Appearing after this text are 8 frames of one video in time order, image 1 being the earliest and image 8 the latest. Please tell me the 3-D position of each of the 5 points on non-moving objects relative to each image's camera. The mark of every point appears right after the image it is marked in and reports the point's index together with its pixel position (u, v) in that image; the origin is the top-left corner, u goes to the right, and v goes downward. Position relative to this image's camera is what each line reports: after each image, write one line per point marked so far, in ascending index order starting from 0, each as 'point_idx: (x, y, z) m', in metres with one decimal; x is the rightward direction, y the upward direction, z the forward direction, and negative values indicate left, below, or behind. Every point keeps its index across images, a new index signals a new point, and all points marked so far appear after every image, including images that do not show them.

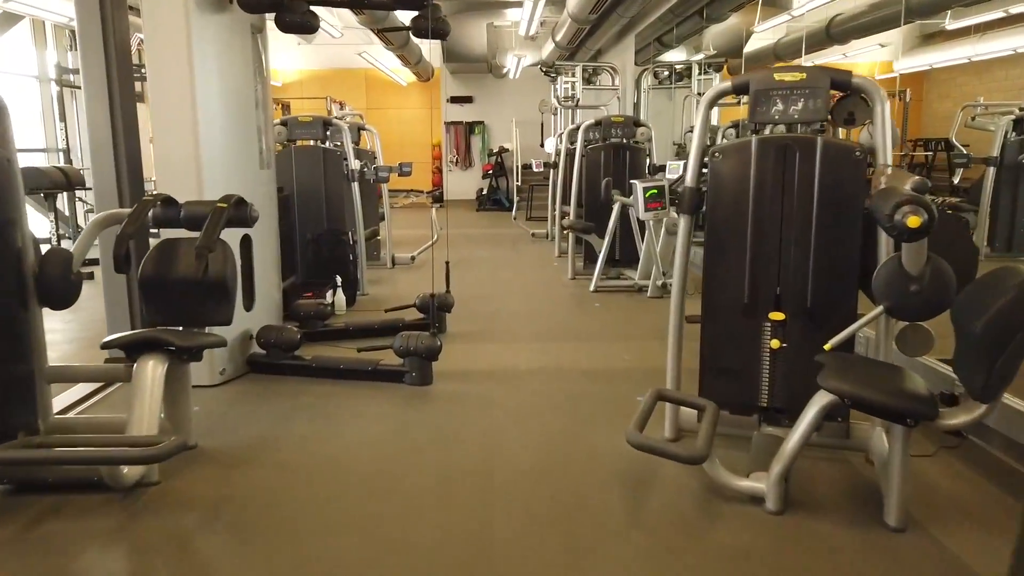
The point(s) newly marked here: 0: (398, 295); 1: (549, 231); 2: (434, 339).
0: (-0.9, -0.1, +5.8) m
1: (+0.4, +0.6, +8.8) m
2: (-0.3, -0.2, +3.5) m
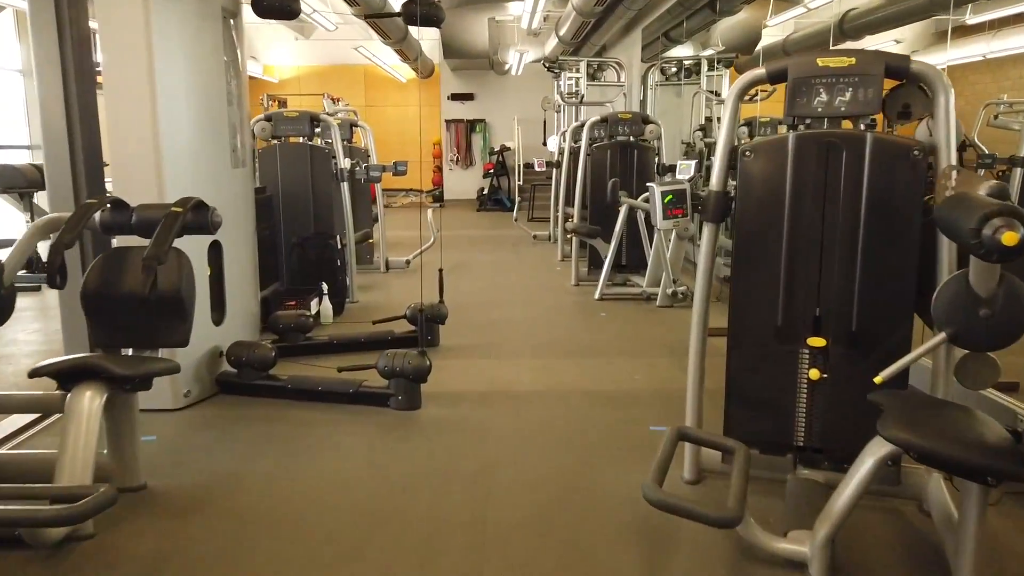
0: (-0.9, -0.1, +5.5) m
1: (+0.4, +0.6, +8.4) m
2: (-0.4, -0.3, +3.1) m
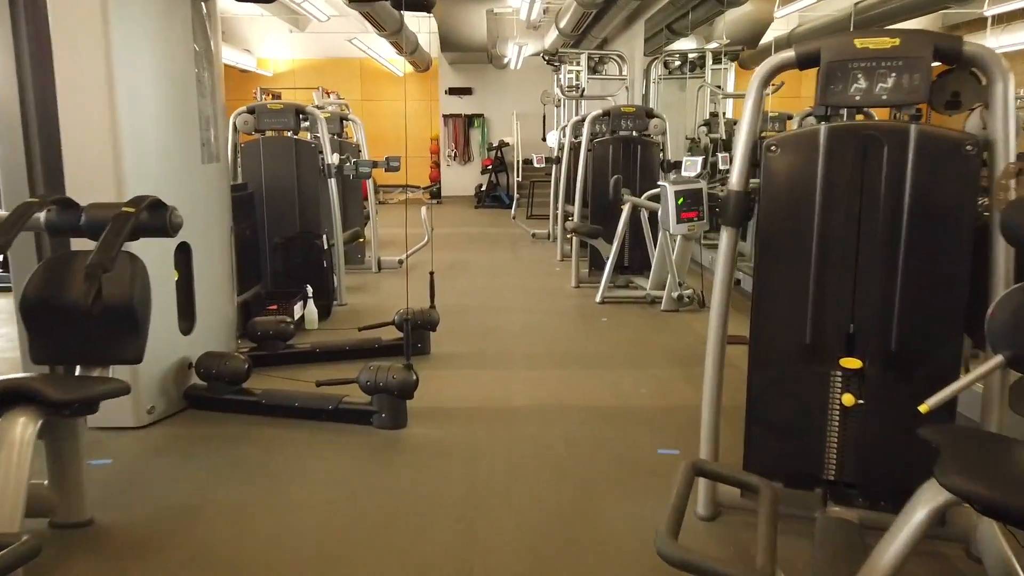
0: (-0.9, -0.1, +5.2) m
1: (+0.4, +0.6, +8.2) m
2: (-0.4, -0.3, +2.8) m
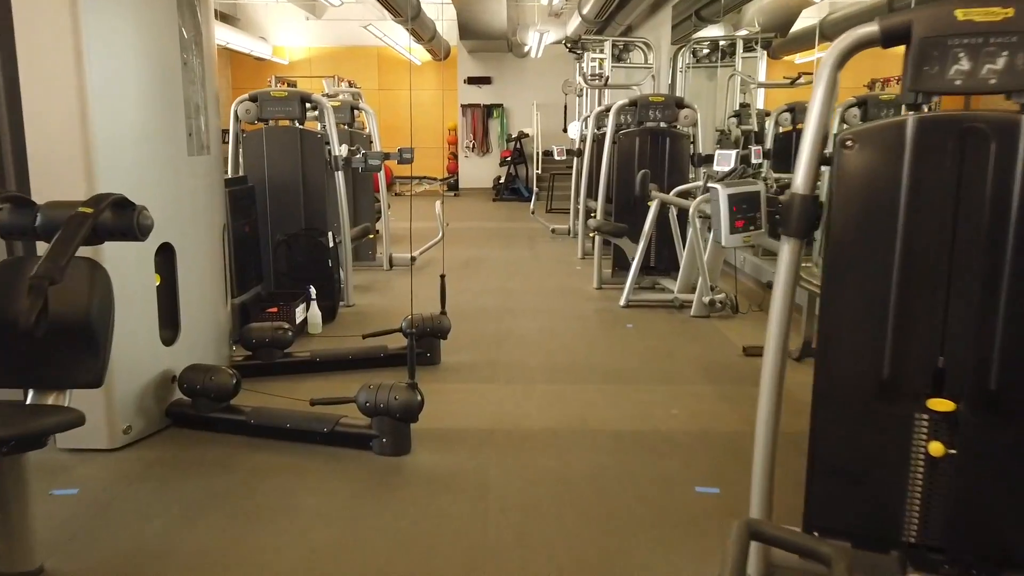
0: (-0.8, -0.1, +4.9) m
1: (+0.6, +0.6, +7.8) m
2: (-0.3, -0.3, +2.5) m
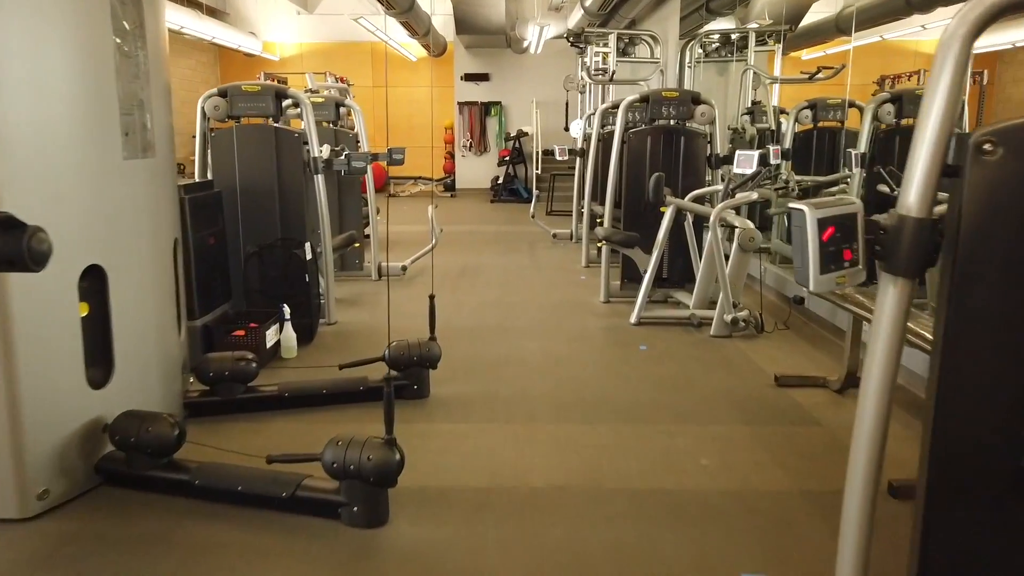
0: (-0.8, -0.2, +4.4) m
1: (+0.6, +0.5, +7.3) m
2: (-0.3, -0.4, +2.1) m
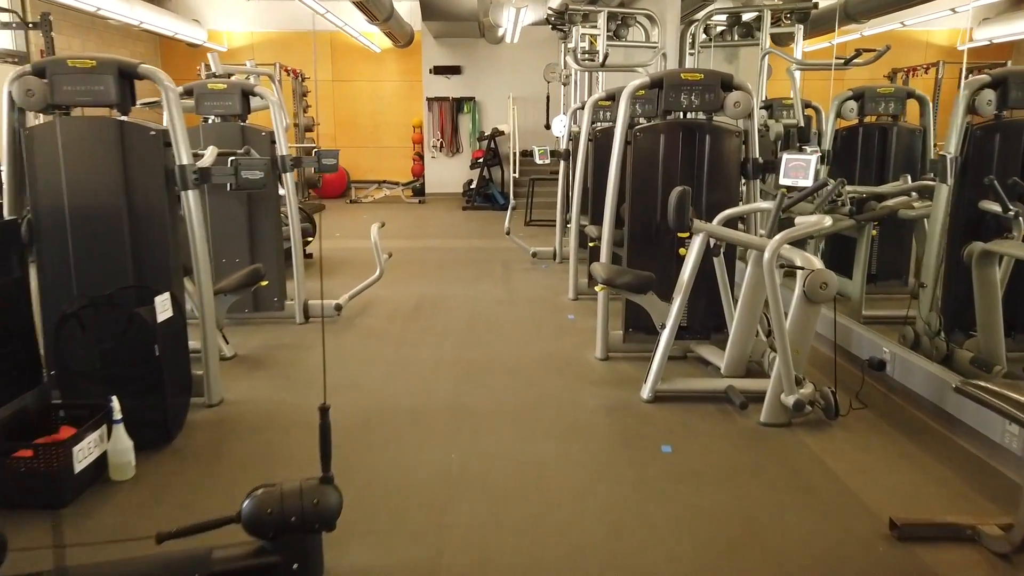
0: (-0.9, -0.5, +3.1) m
1: (+0.4, +0.3, +6.1) m
2: (-0.4, -0.7, +0.8) m
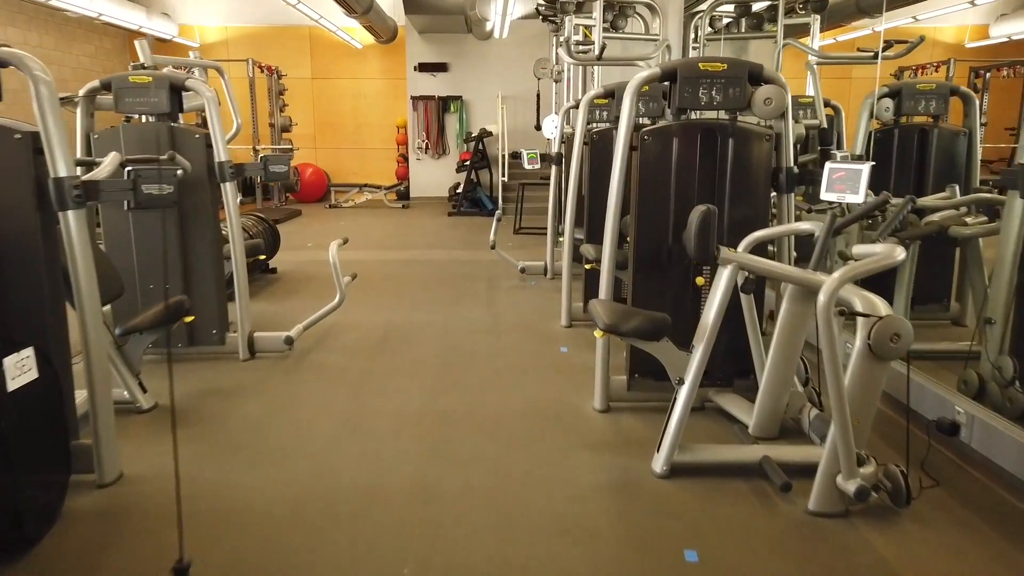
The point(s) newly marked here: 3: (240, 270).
0: (-1.0, -0.6, +2.5) m
1: (+0.2, +0.2, +5.4) m
2: (-0.5, -0.8, +0.1) m
3: (-1.2, +0.1, +3.5) m
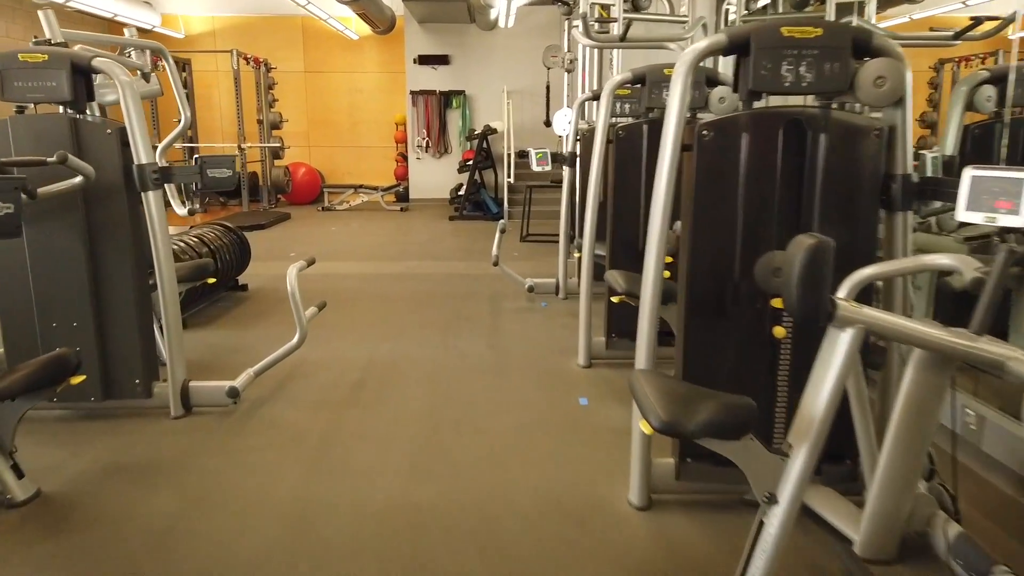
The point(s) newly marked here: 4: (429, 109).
0: (-1.0, -0.7, +1.7) m
1: (+0.3, 0.0, +4.6) m
2: (-0.5, -1.0, -0.7) m
3: (-1.2, -0.1, +2.7) m
4: (-1.2, +2.5, +10.9) m
